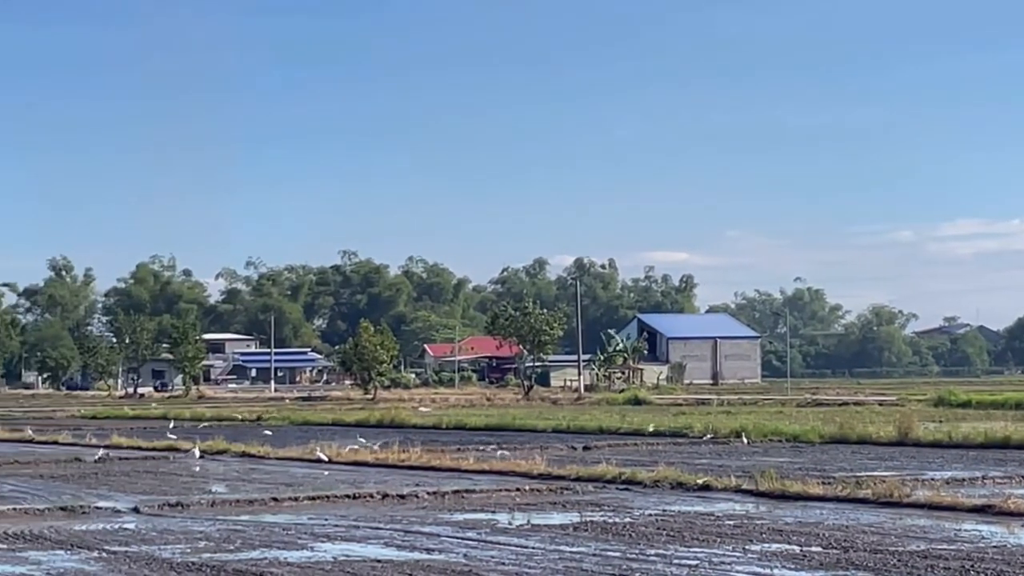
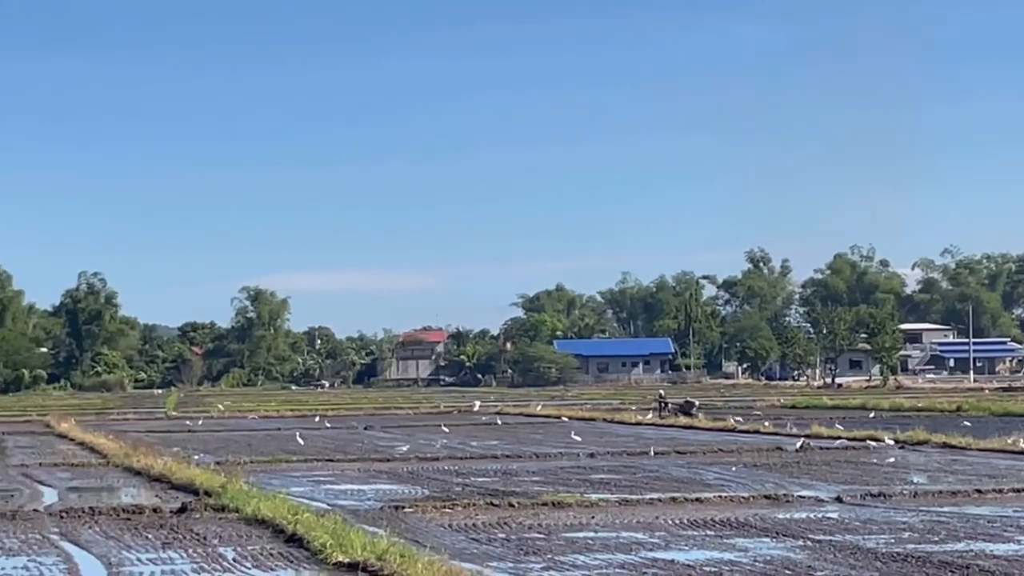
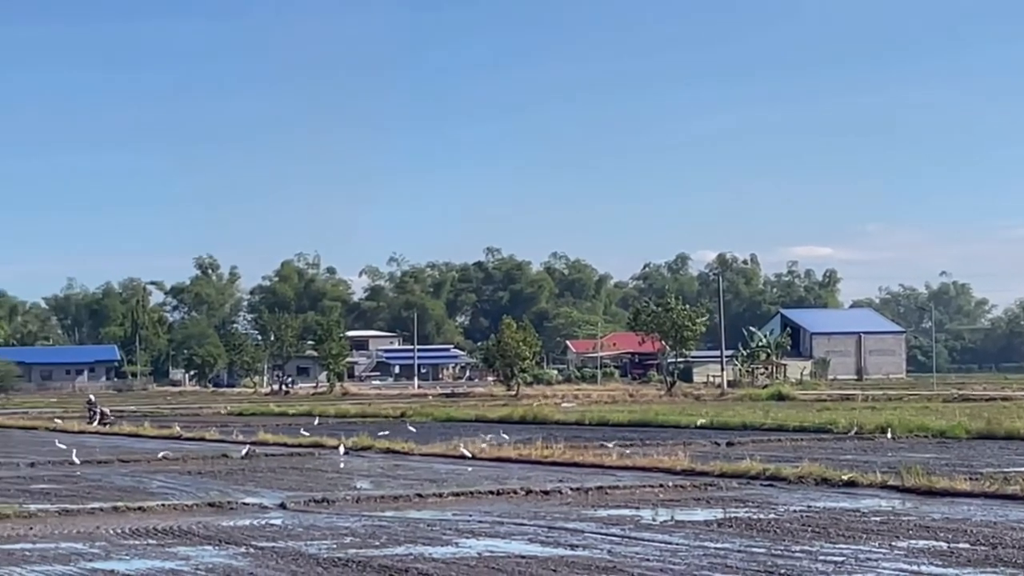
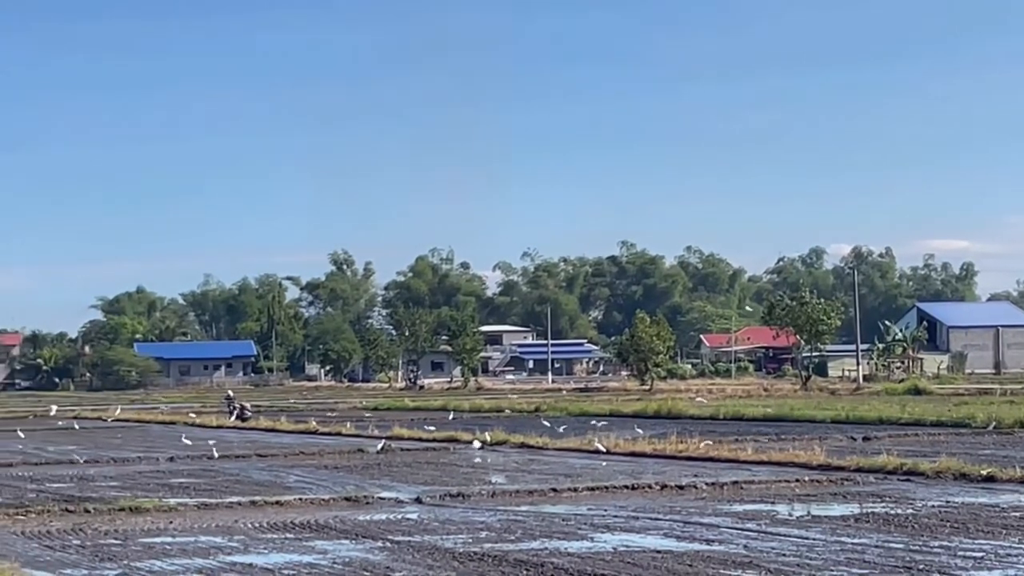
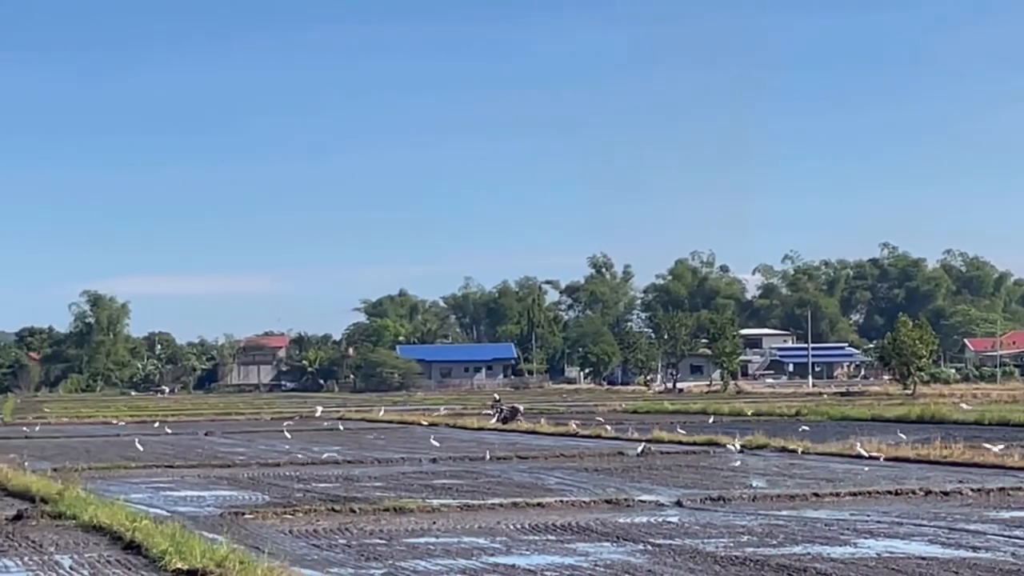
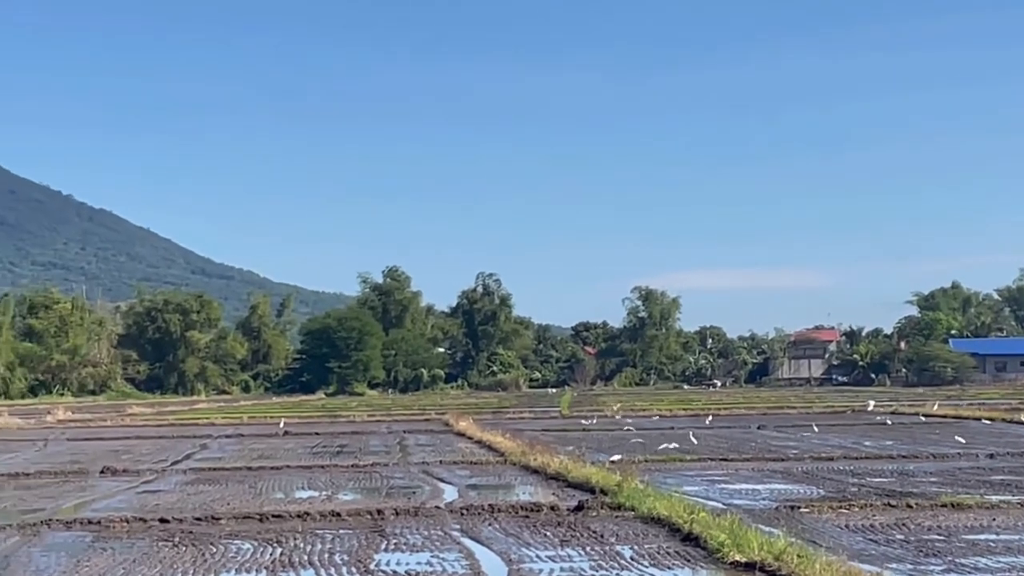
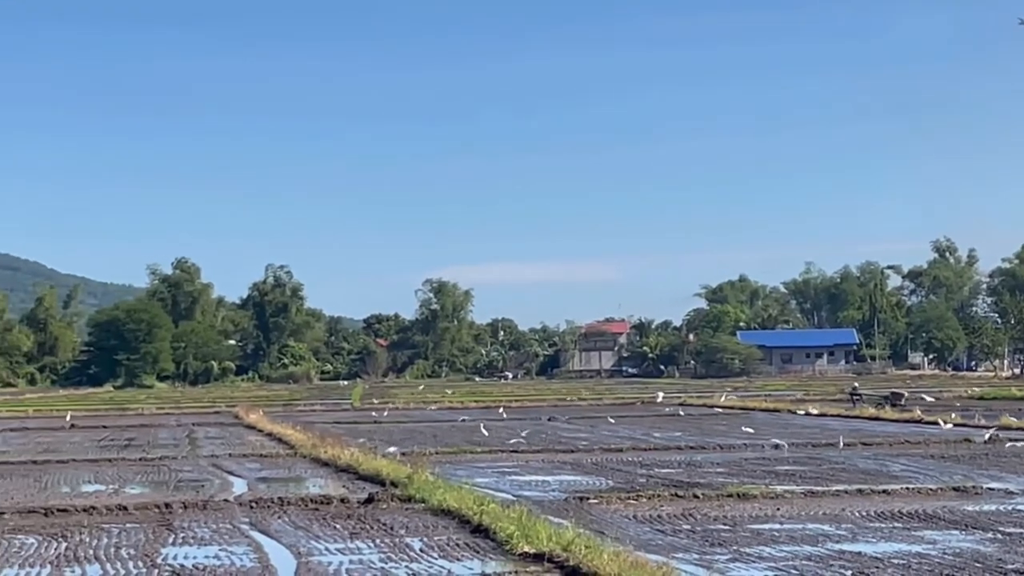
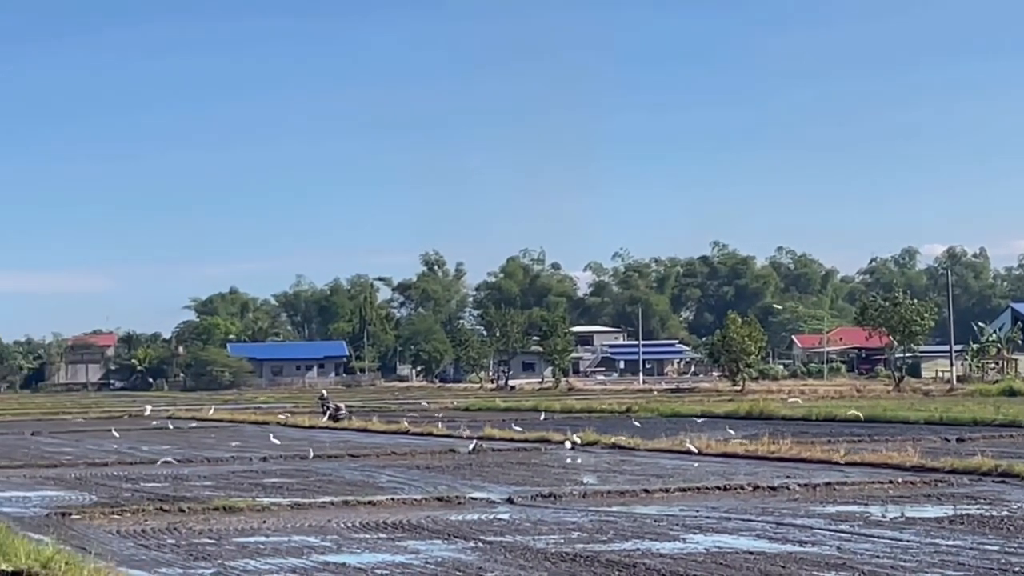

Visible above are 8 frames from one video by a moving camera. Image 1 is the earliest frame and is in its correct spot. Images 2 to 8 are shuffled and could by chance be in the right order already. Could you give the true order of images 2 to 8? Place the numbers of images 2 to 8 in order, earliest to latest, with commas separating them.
3, 4, 8, 5, 2, 7, 6
